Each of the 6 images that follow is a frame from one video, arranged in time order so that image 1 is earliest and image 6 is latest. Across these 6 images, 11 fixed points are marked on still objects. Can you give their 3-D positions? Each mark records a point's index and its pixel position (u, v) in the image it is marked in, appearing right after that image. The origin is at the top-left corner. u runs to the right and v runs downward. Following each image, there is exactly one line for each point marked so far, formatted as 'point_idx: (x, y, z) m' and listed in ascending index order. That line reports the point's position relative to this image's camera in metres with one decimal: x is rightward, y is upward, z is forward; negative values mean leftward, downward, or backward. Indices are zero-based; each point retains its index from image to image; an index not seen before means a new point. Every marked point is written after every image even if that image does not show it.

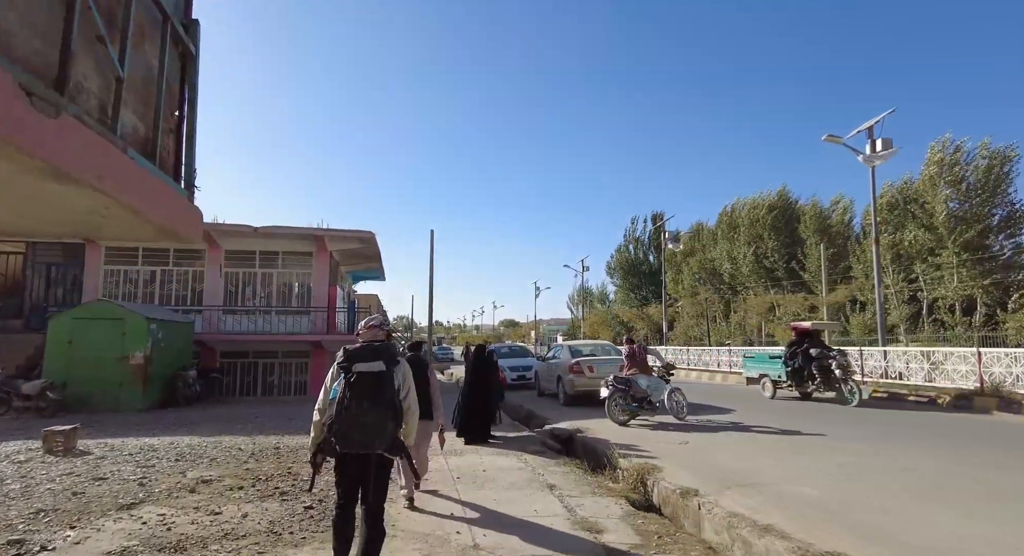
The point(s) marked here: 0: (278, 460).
0: (-3.0, -2.3, +6.8) m
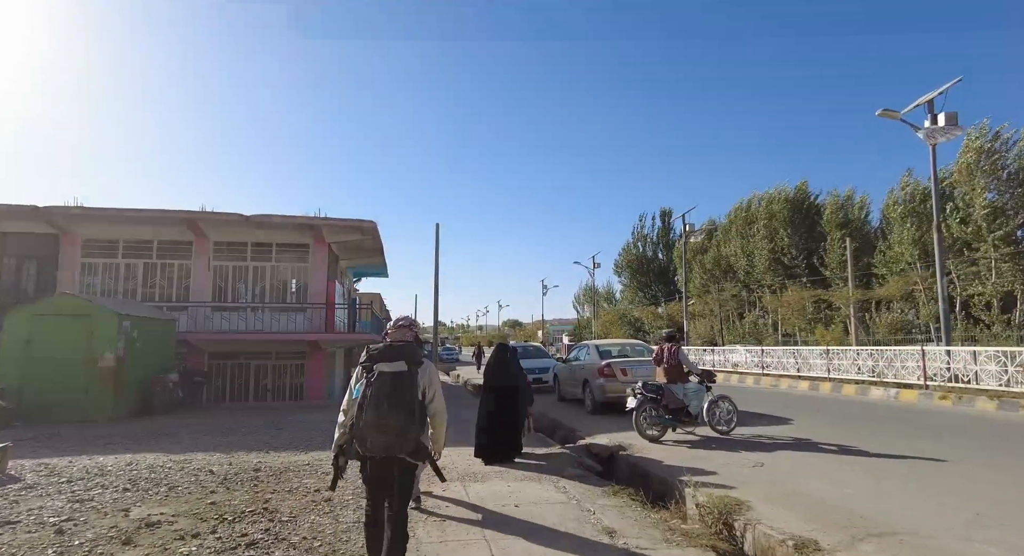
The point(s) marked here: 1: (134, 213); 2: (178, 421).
0: (-2.6, -2.2, +5.4) m
1: (-9.7, +1.7, +13.6) m
2: (-6.5, -2.8, +10.4) m
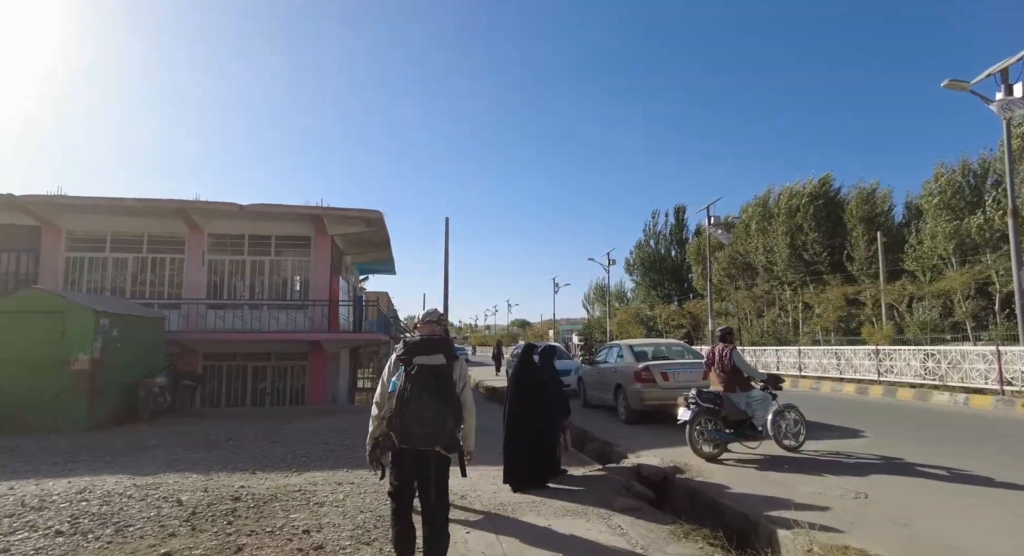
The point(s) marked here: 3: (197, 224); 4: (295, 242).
0: (-2.3, -2.0, +4.3) m
1: (-9.3, +1.8, +12.6) m
2: (-6.1, -2.6, +9.3) m
3: (-8.3, +1.4, +13.9) m
4: (-6.0, +1.0, +14.7) m
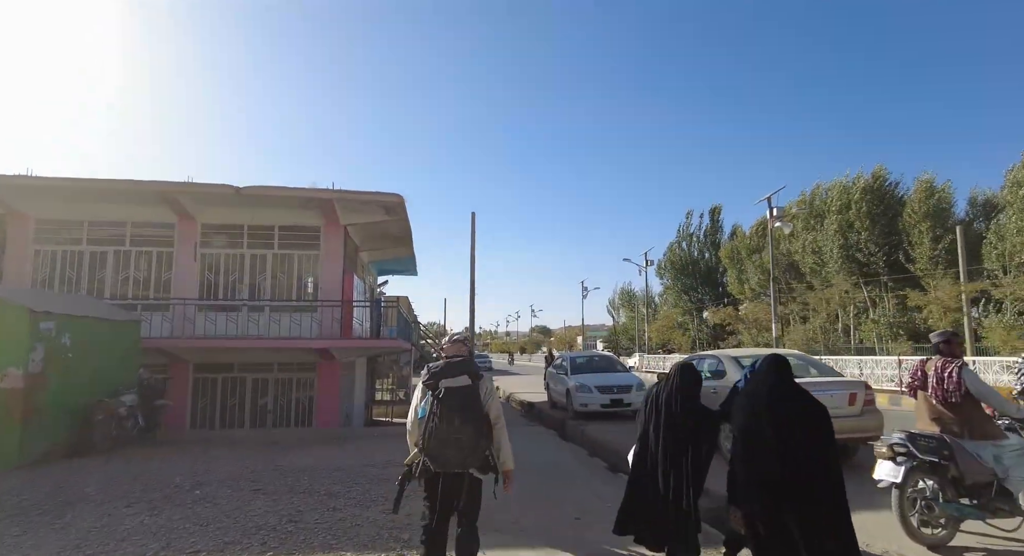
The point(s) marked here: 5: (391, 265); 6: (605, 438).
0: (-1.6, -1.8, +2.0) m
1: (-8.3, +1.9, +10.6) m
2: (-5.3, -2.5, +7.1) m
3: (-7.2, +1.5, +11.9) m
4: (-5.0, +1.0, +12.6) m
5: (-4.4, +0.5, +19.5) m
6: (+1.6, -2.8, +9.5) m
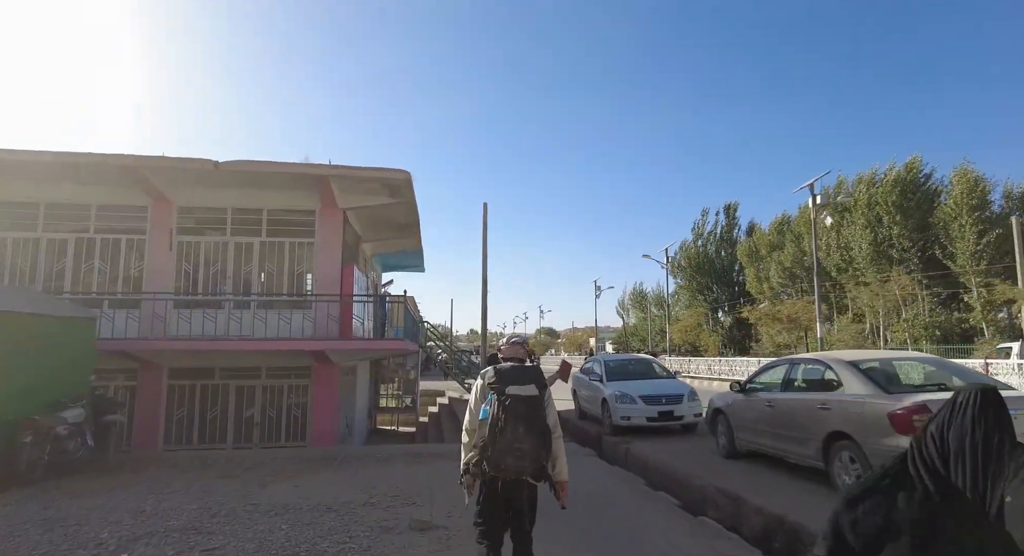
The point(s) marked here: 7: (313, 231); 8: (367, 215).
0: (-1.2, -1.6, +0.3) m
1: (-7.8, +2.1, +9.0) m
2: (-4.8, -2.3, +5.5) m
3: (-6.8, +1.6, +10.2) m
4: (-4.5, +1.2, +10.9) m
5: (-3.9, +0.6, +17.9) m
6: (+2.1, -2.6, +7.8) m
7: (-4.1, +1.0, +10.9) m
8: (-3.2, +1.4, +12.0) m
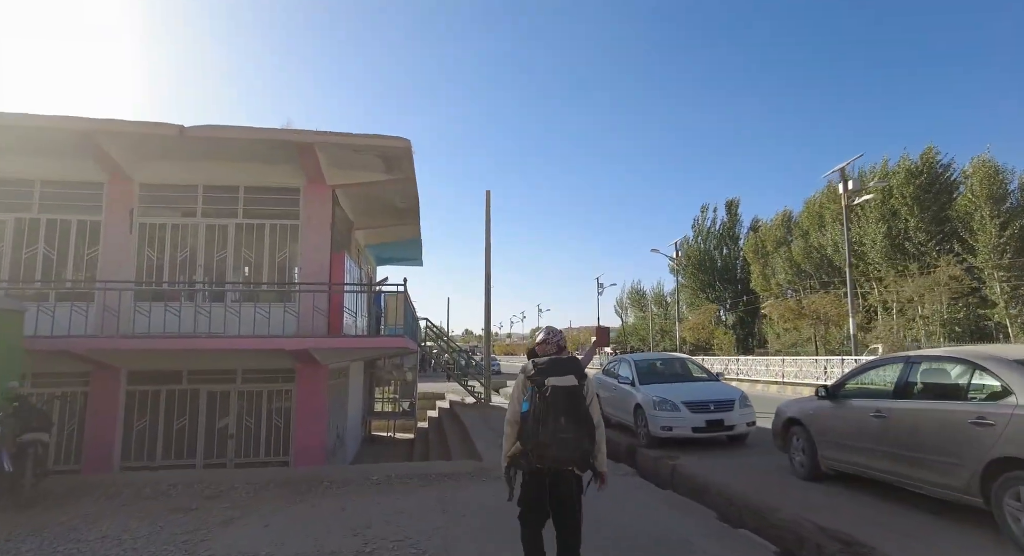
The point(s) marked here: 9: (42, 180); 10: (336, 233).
0: (-0.8, -1.4, -1.1) m
1: (-7.6, +2.3, +7.5) m
2: (-4.5, -2.1, +4.0) m
3: (-6.5, +1.8, +8.8) m
4: (-4.2, +1.4, +9.4) m
5: (-3.7, +0.8, +16.4) m
6: (+2.4, -2.4, +6.4) m
7: (-3.8, +1.2, +9.4) m
8: (-3.0, +1.6, +10.6) m
9: (-7.7, +1.6, +8.7) m
10: (-3.3, +0.9, +10.1) m
